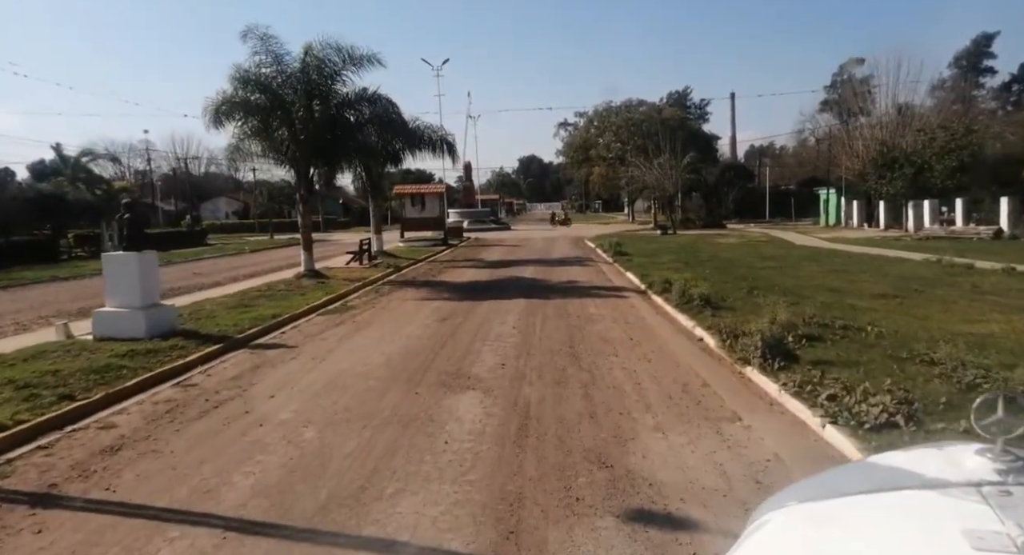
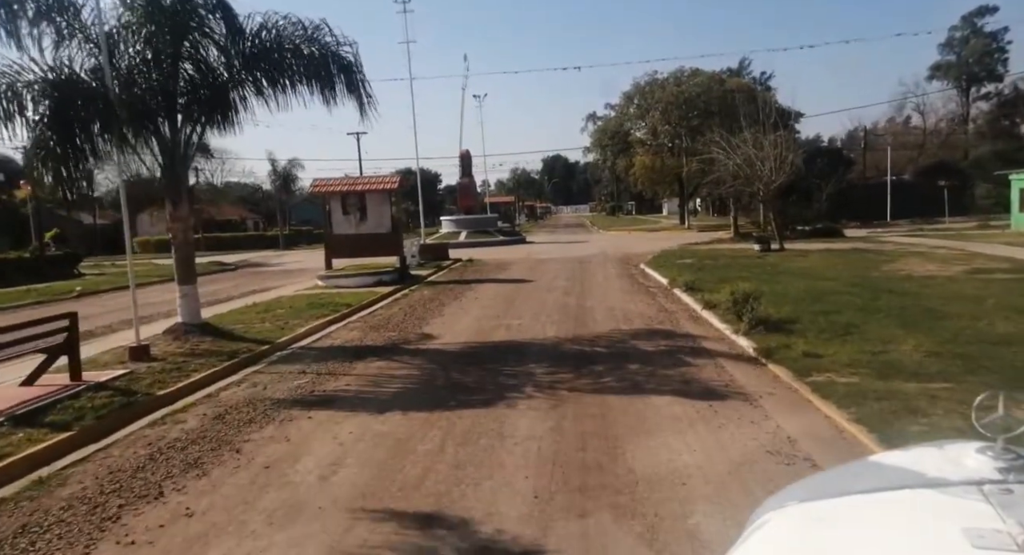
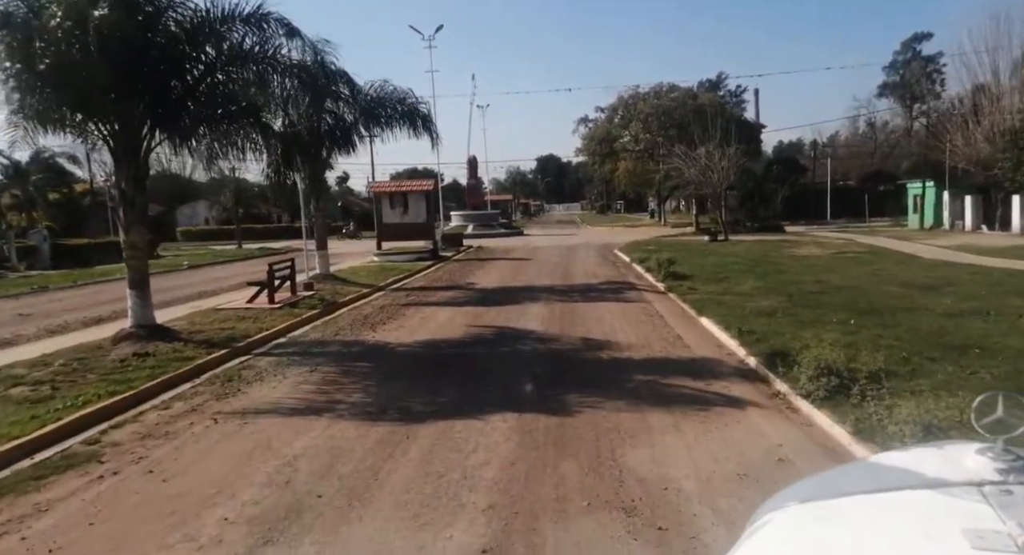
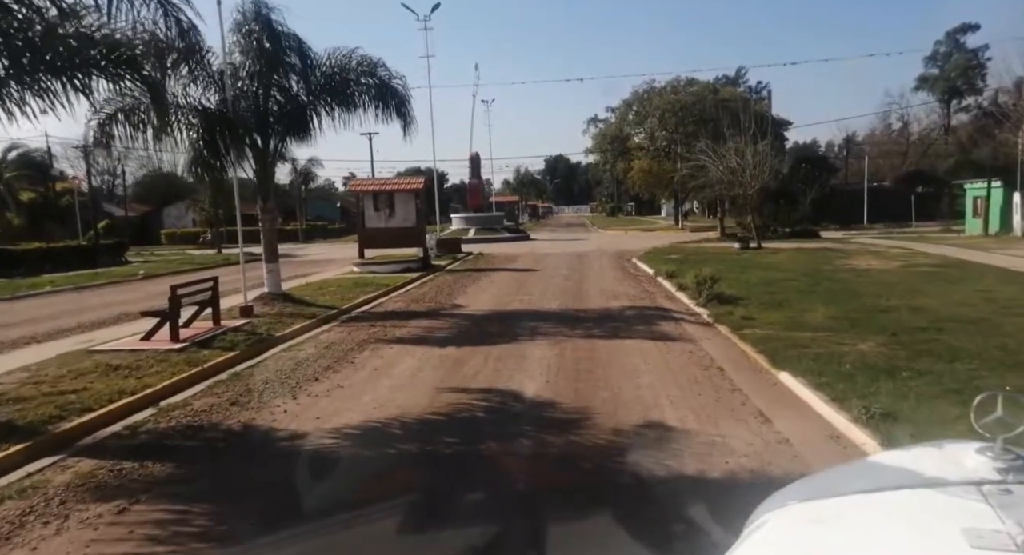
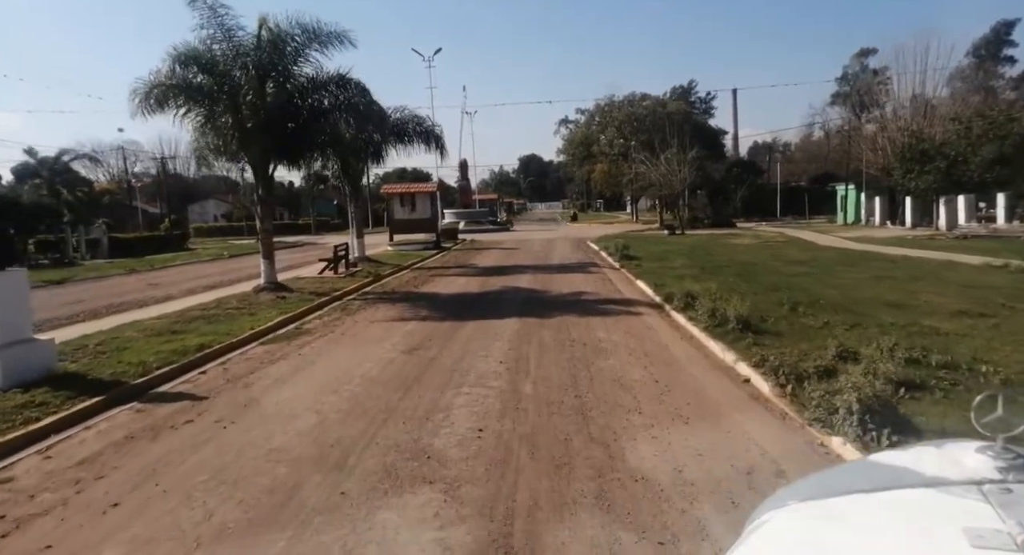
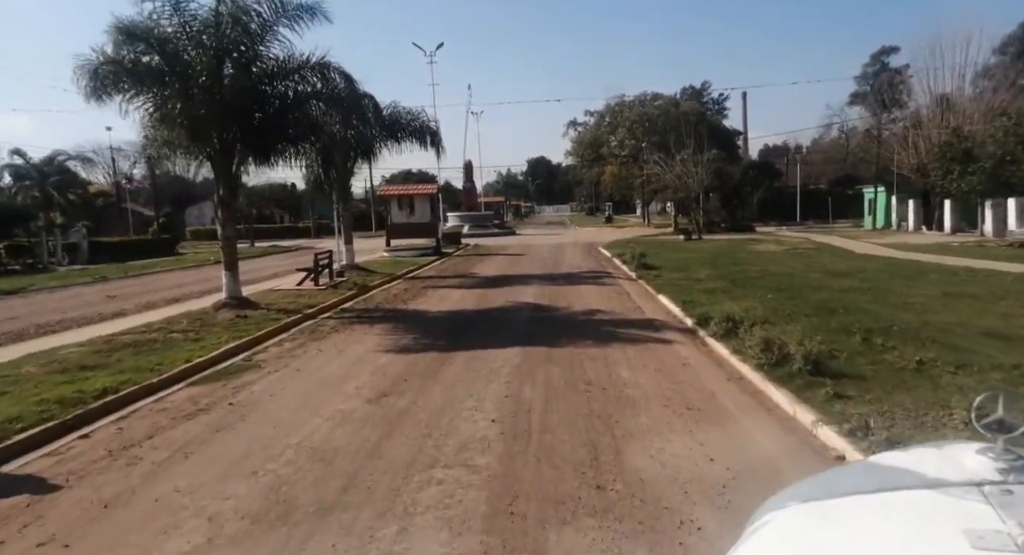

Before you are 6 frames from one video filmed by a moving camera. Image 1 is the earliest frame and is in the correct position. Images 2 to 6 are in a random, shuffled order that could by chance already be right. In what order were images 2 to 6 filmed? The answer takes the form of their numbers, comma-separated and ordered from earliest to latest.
5, 6, 3, 4, 2
